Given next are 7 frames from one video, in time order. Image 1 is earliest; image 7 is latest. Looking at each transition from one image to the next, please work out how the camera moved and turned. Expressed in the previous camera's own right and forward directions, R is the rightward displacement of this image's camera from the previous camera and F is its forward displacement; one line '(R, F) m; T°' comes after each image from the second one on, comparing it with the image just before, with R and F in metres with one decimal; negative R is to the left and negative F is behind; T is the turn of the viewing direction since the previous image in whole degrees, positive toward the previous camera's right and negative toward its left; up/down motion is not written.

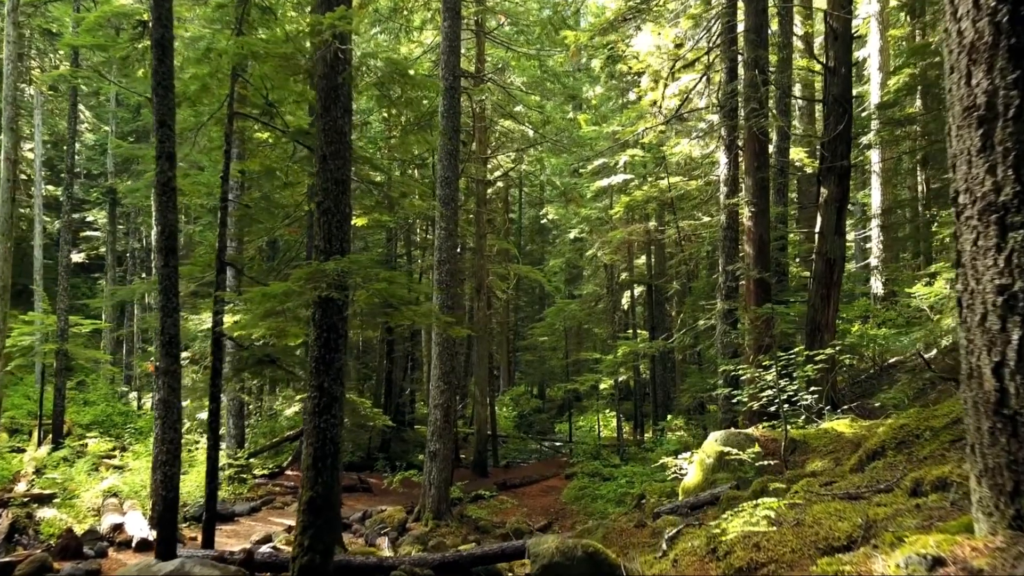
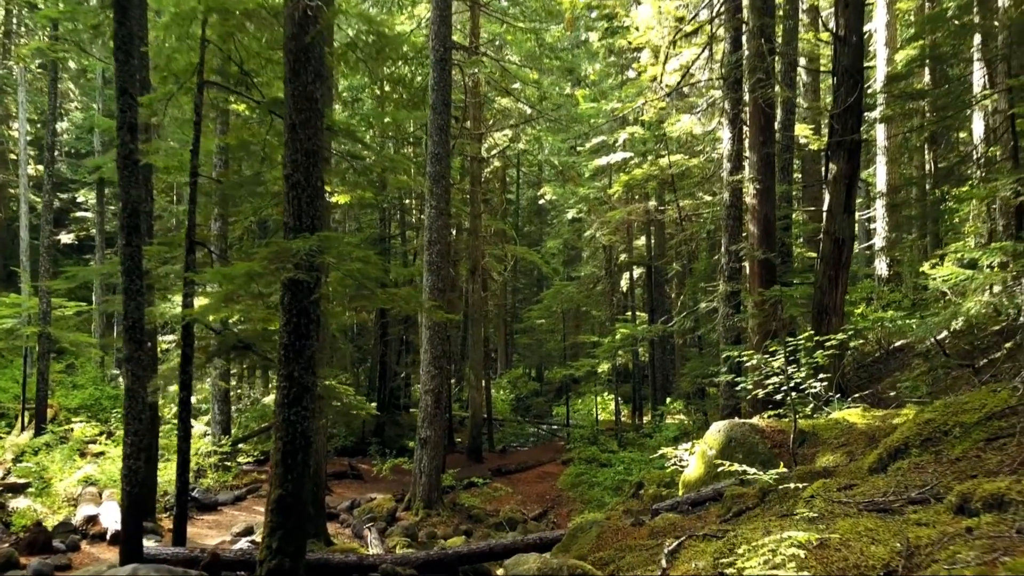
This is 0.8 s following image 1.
(+0.1, +0.5) m; 0°
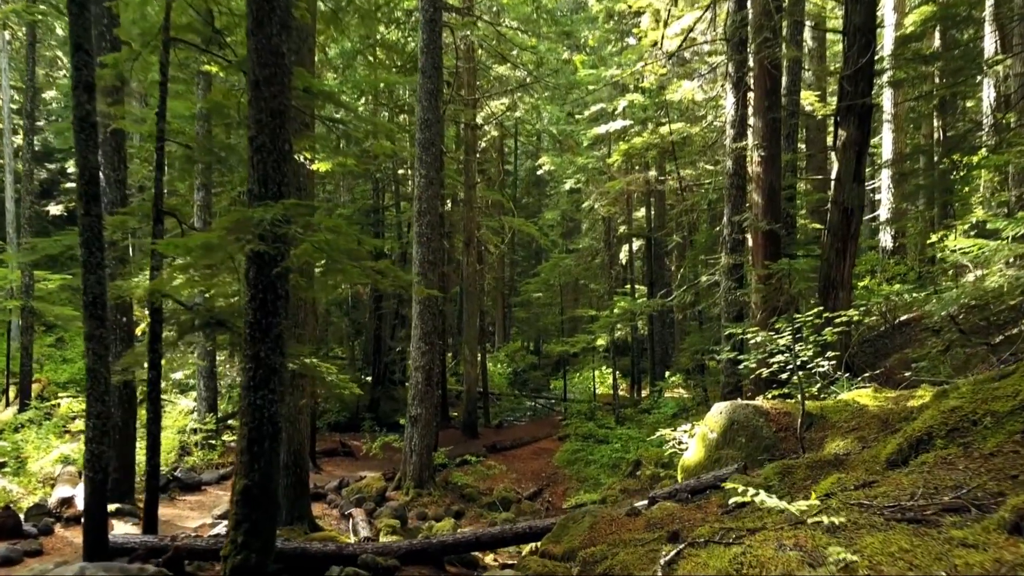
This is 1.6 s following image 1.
(+0.1, +0.4) m; 0°
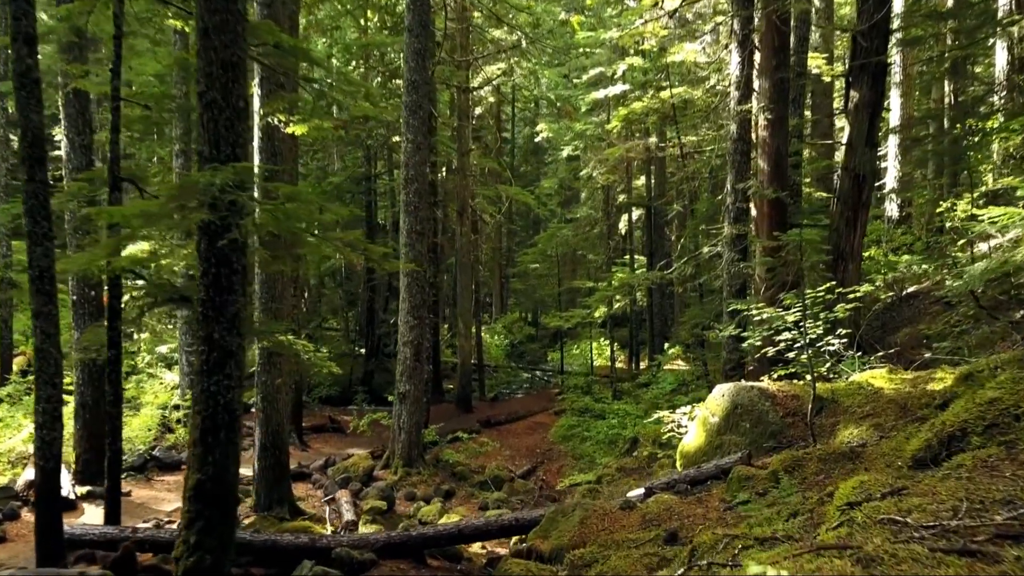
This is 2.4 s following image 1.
(+0.1, +0.5) m; 0°
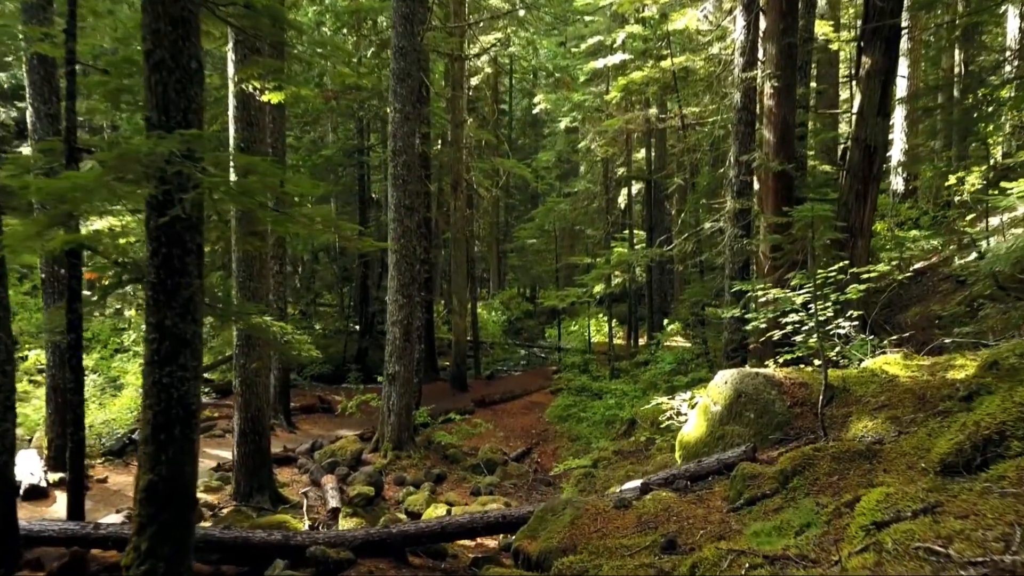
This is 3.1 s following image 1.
(+0.1, +0.4) m; 0°
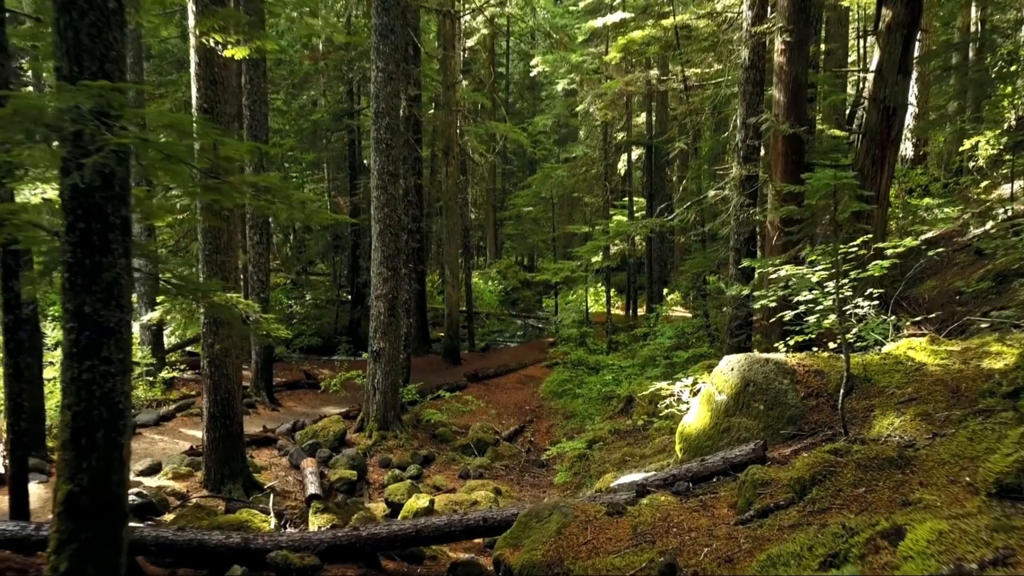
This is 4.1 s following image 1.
(+0.1, +0.6) m; 0°
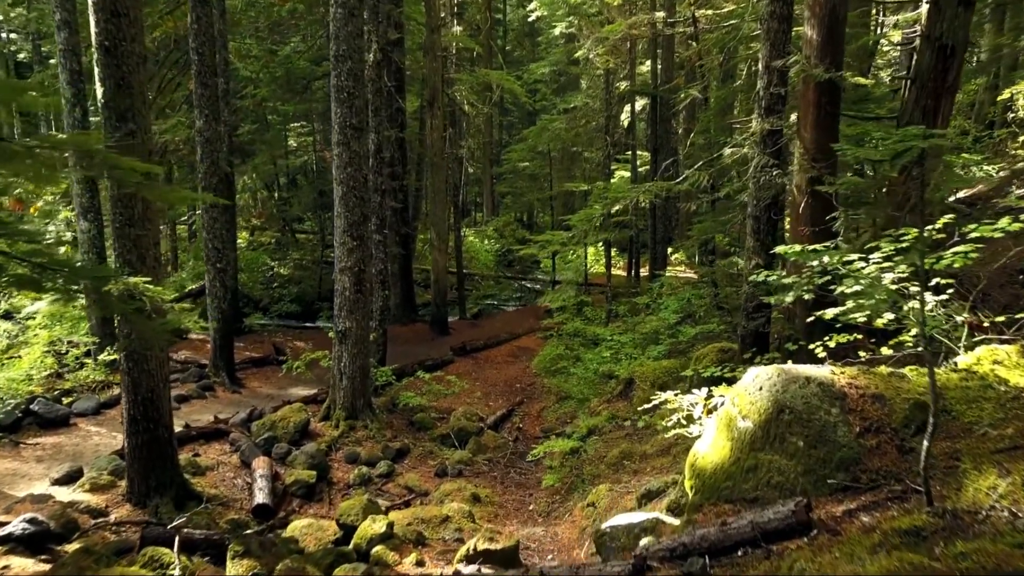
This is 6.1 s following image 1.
(+0.2, +1.2) m; 0°
